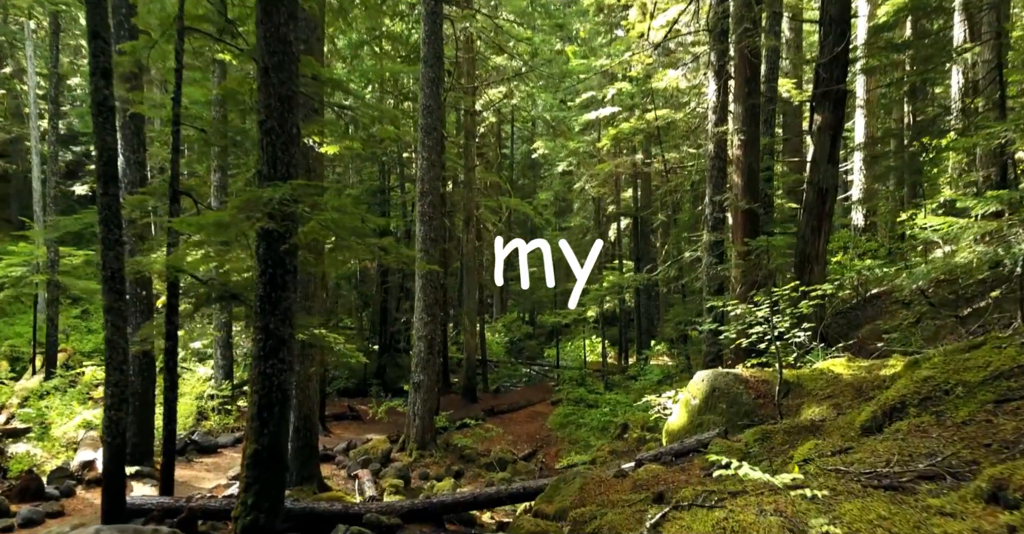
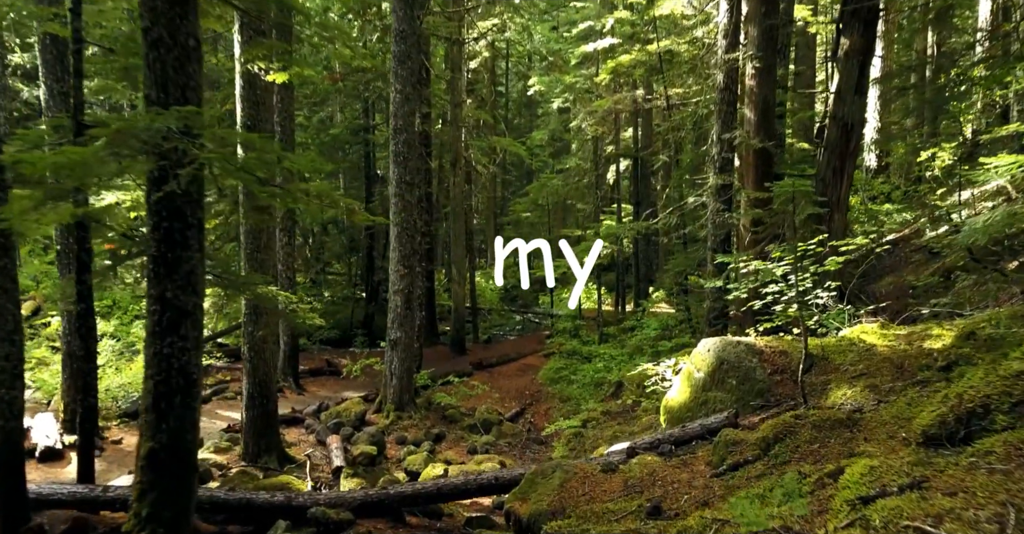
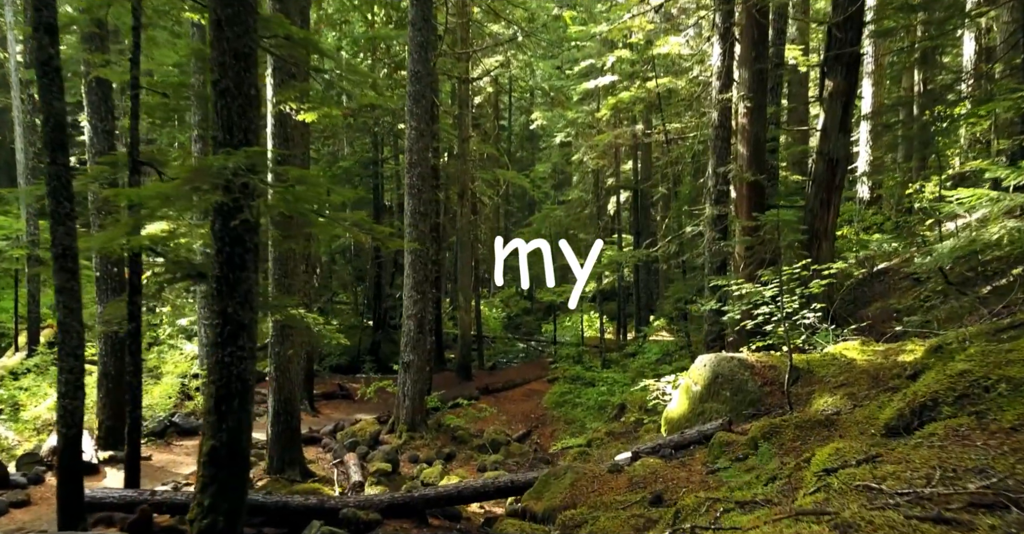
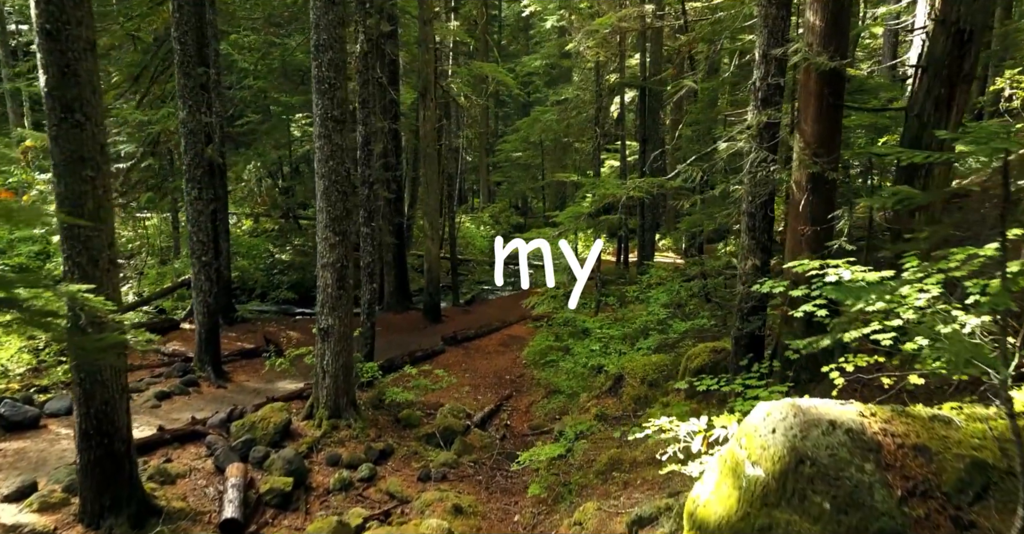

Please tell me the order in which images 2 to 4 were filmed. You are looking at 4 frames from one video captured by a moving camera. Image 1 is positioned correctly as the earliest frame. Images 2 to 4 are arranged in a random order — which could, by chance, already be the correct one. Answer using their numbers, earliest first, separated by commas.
3, 2, 4
